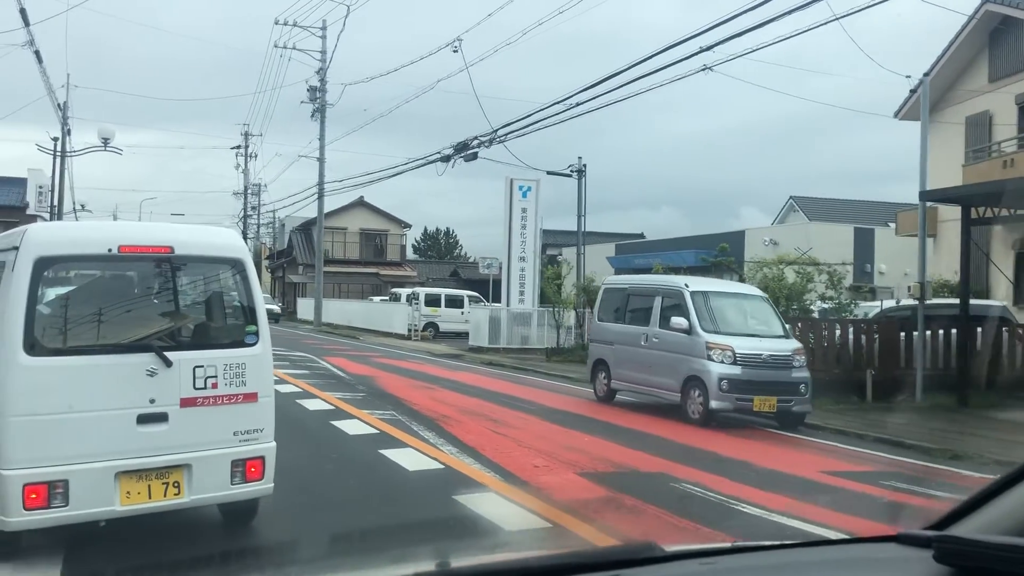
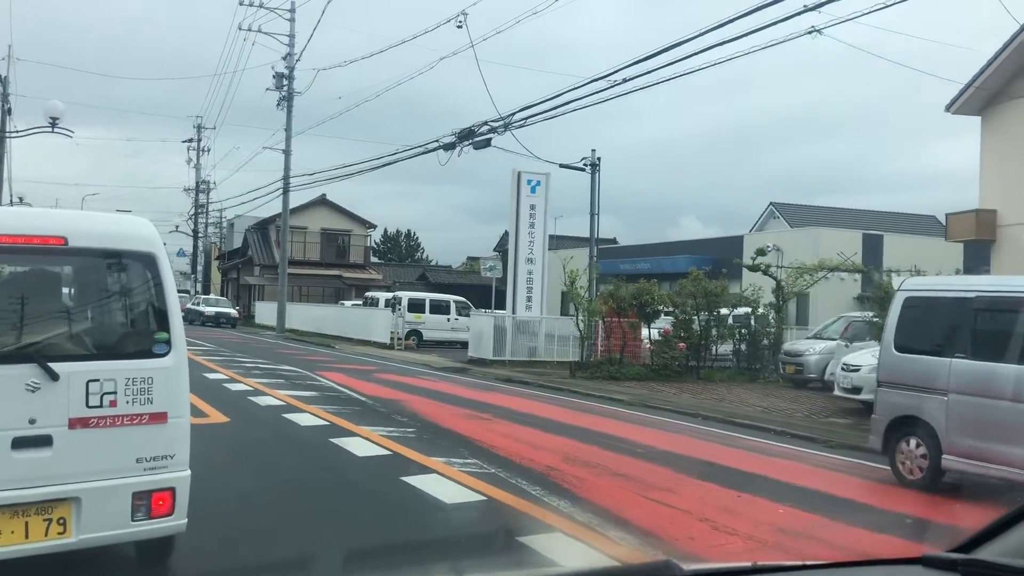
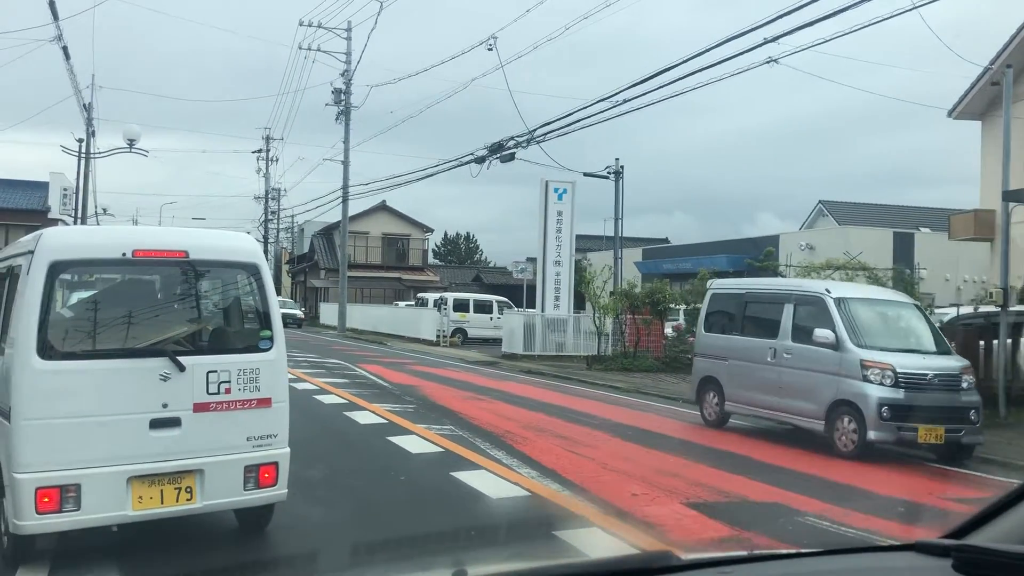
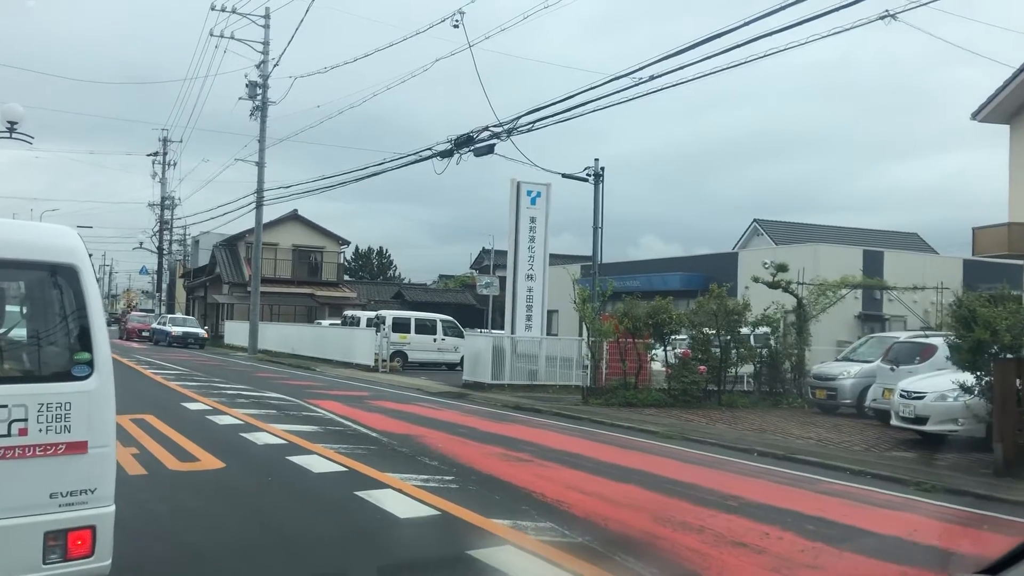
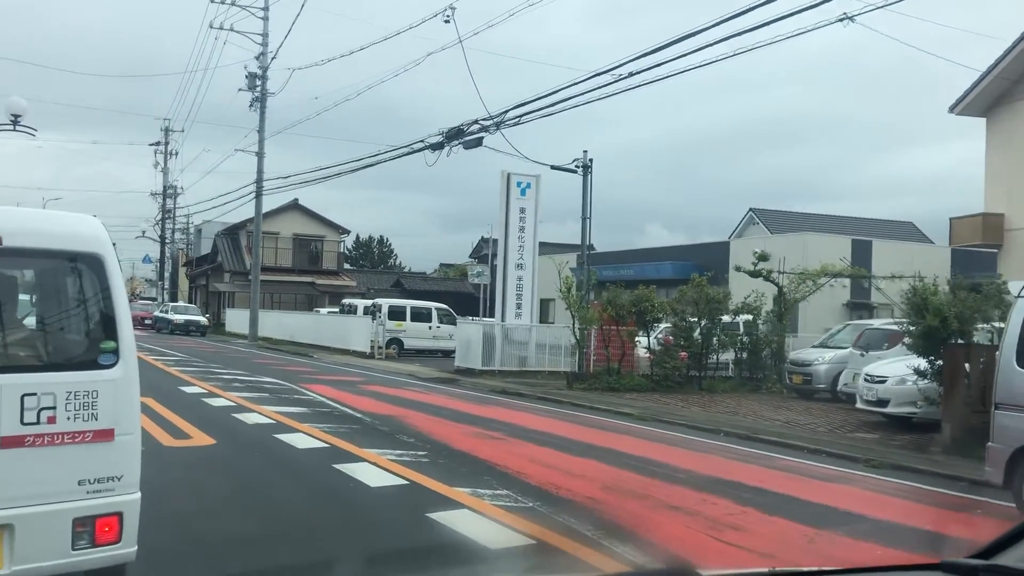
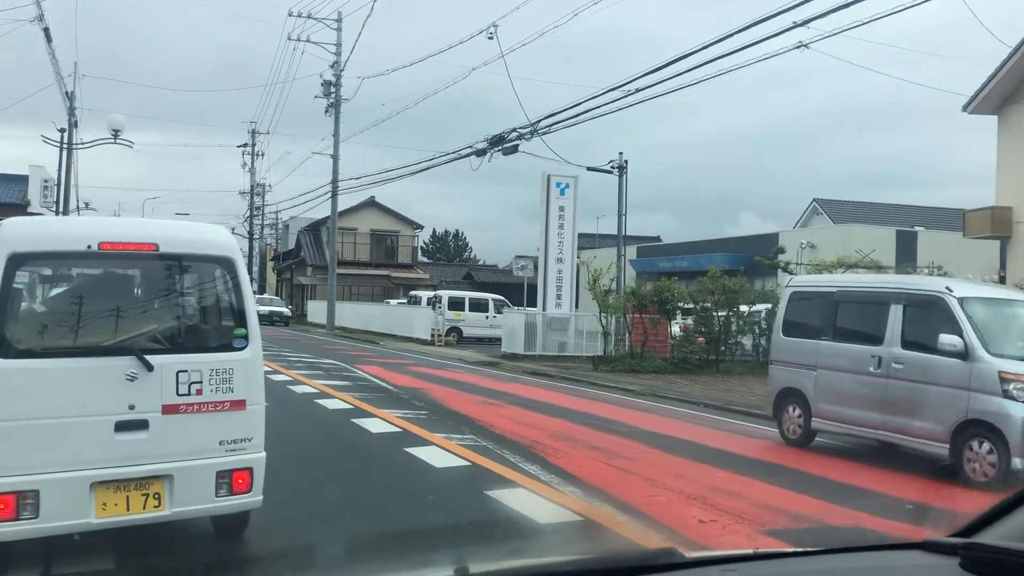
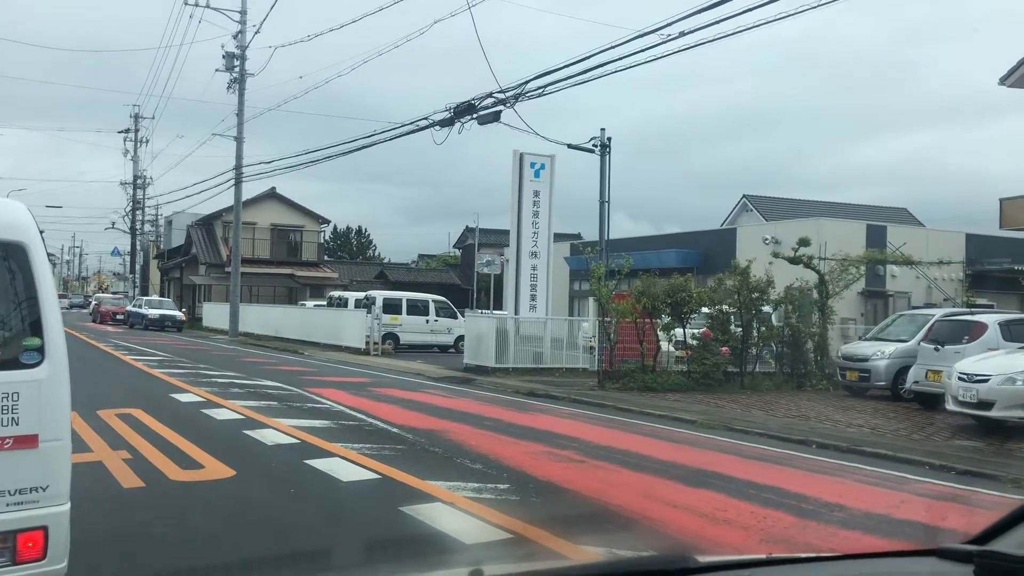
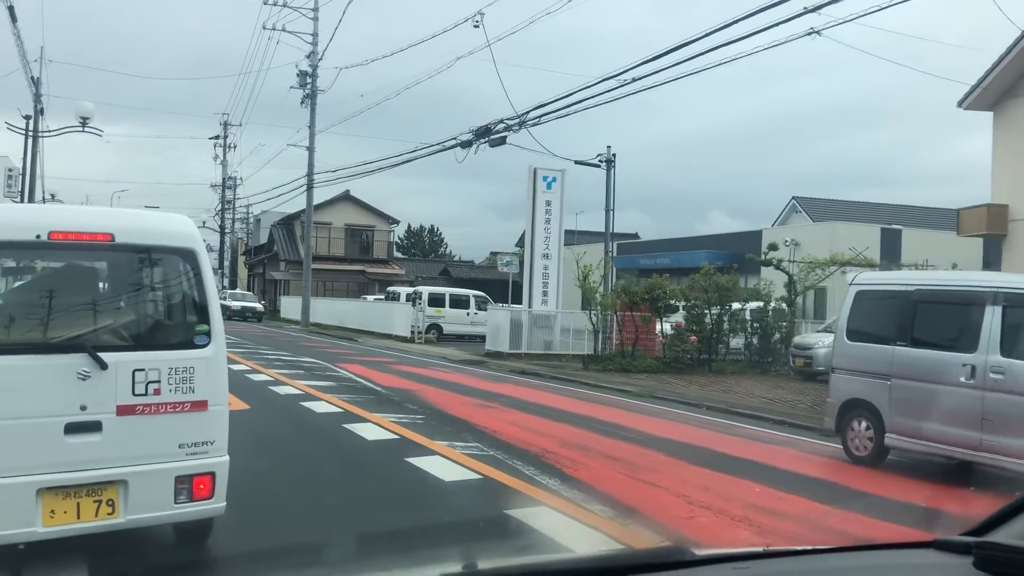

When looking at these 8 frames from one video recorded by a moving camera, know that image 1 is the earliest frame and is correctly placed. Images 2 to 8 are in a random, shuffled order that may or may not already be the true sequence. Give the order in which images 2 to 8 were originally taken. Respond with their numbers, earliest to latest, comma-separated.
3, 6, 8, 2, 5, 4, 7
